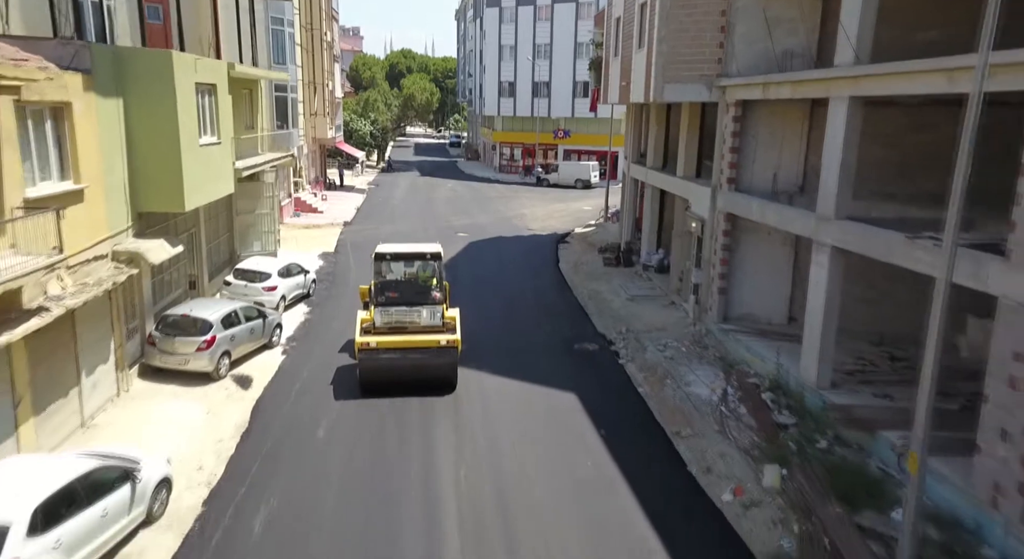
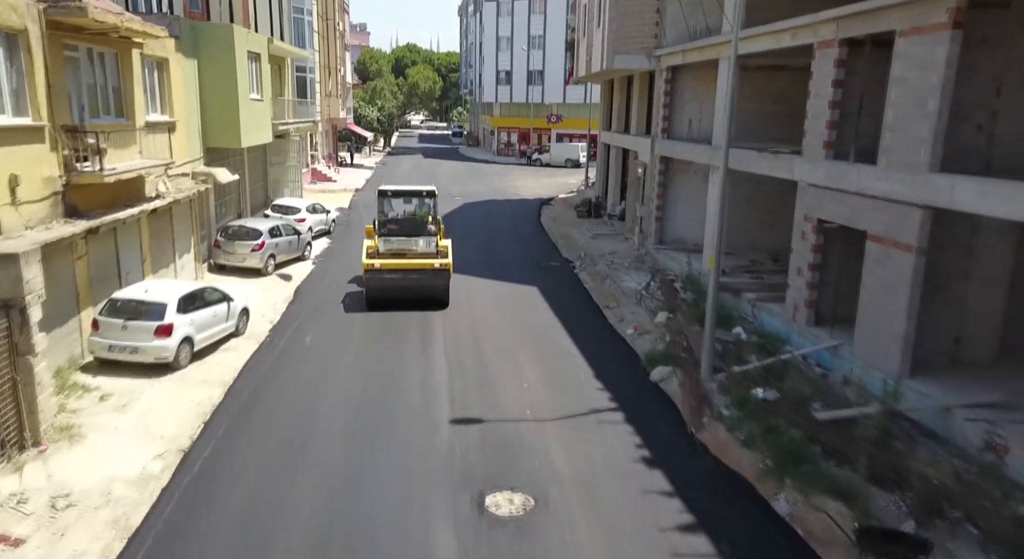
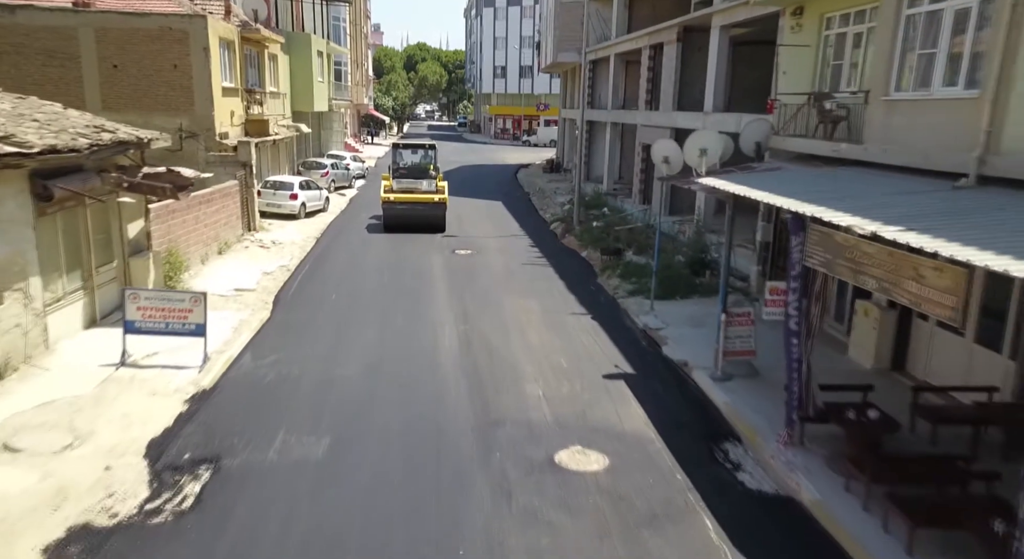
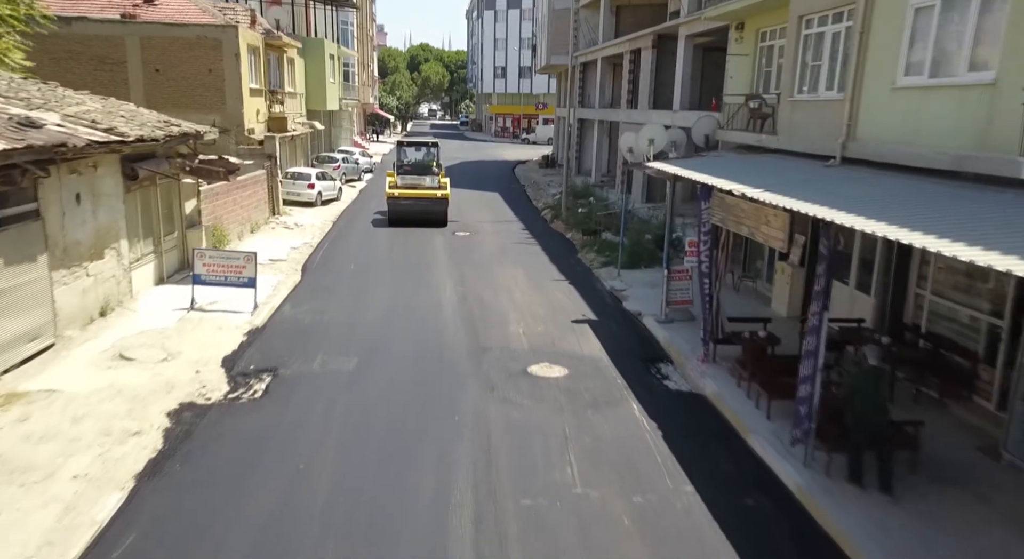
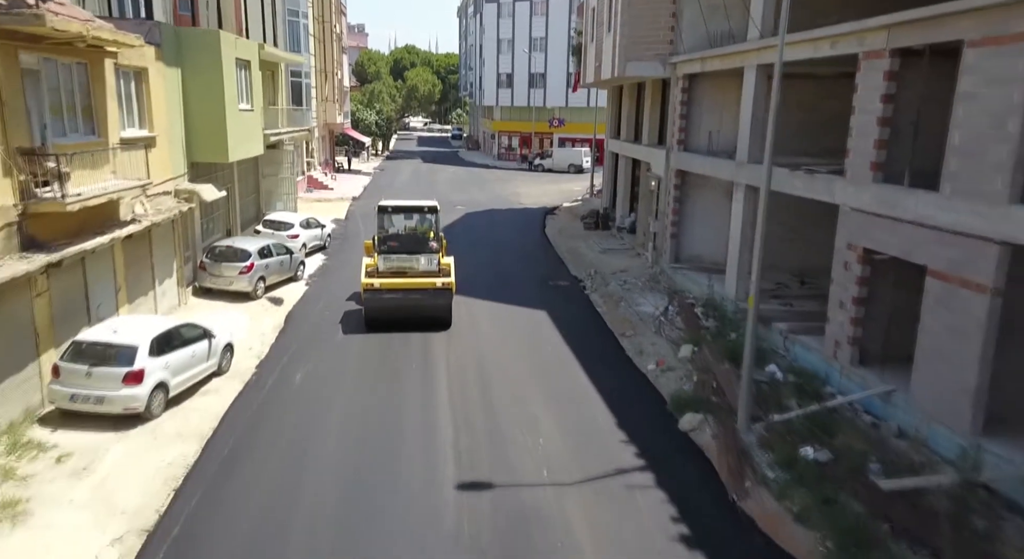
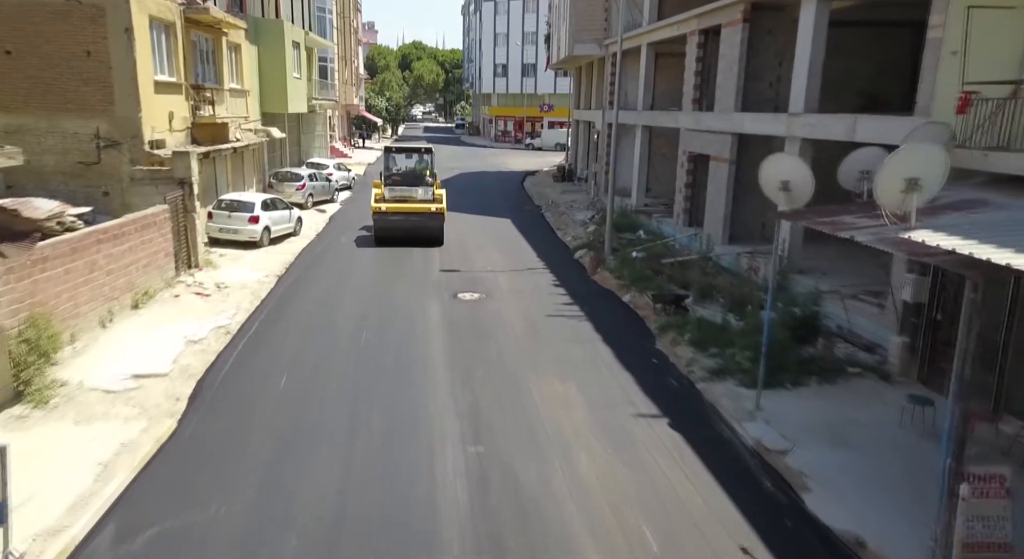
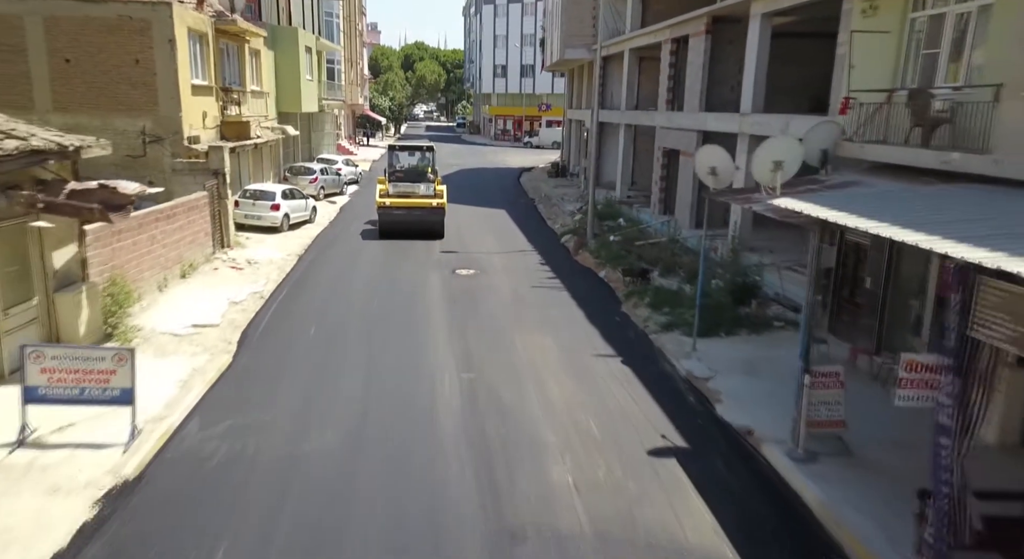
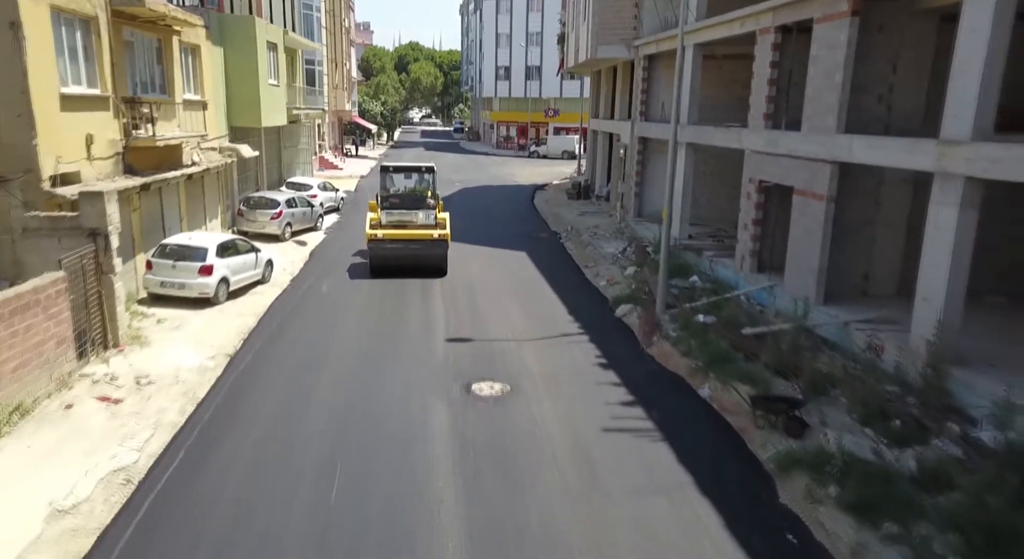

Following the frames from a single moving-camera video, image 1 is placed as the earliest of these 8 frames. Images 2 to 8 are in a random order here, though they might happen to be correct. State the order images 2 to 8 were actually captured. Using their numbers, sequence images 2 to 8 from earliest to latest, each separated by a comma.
5, 2, 8, 6, 7, 3, 4
